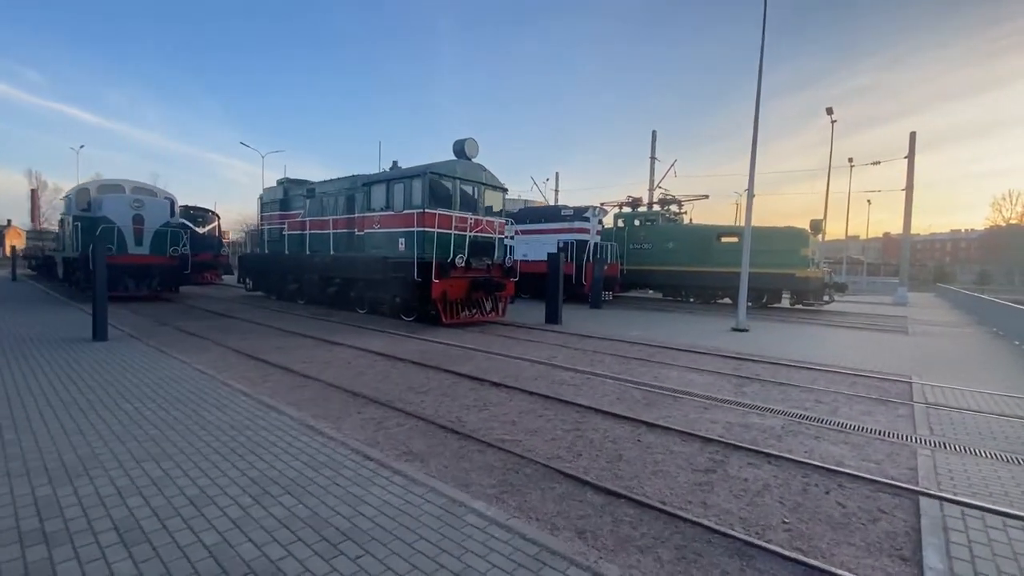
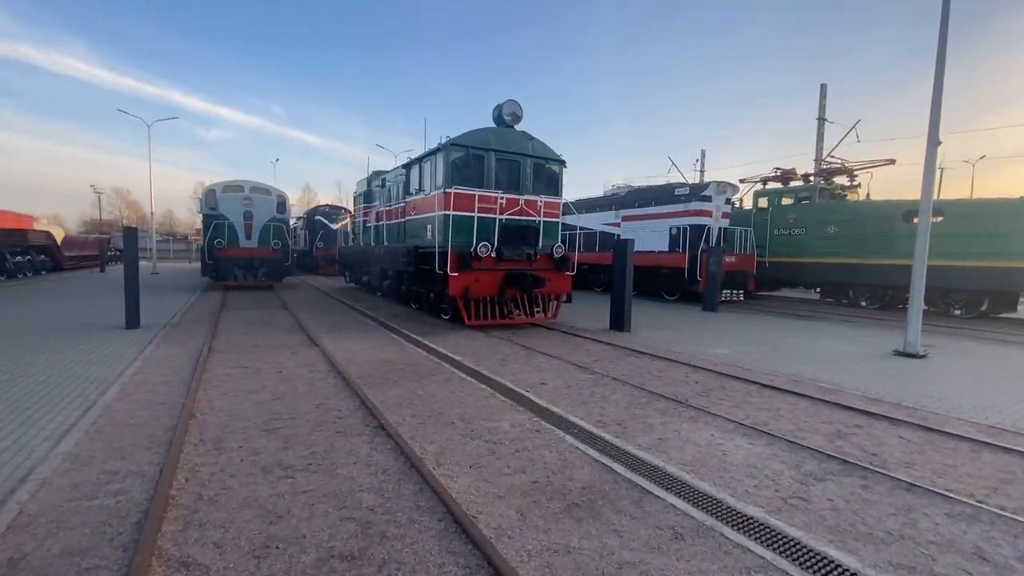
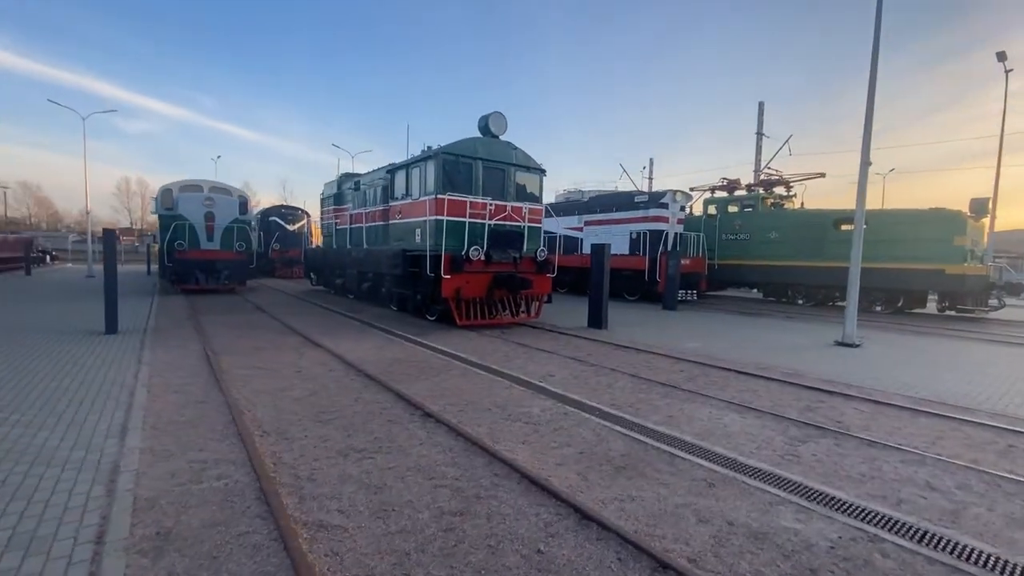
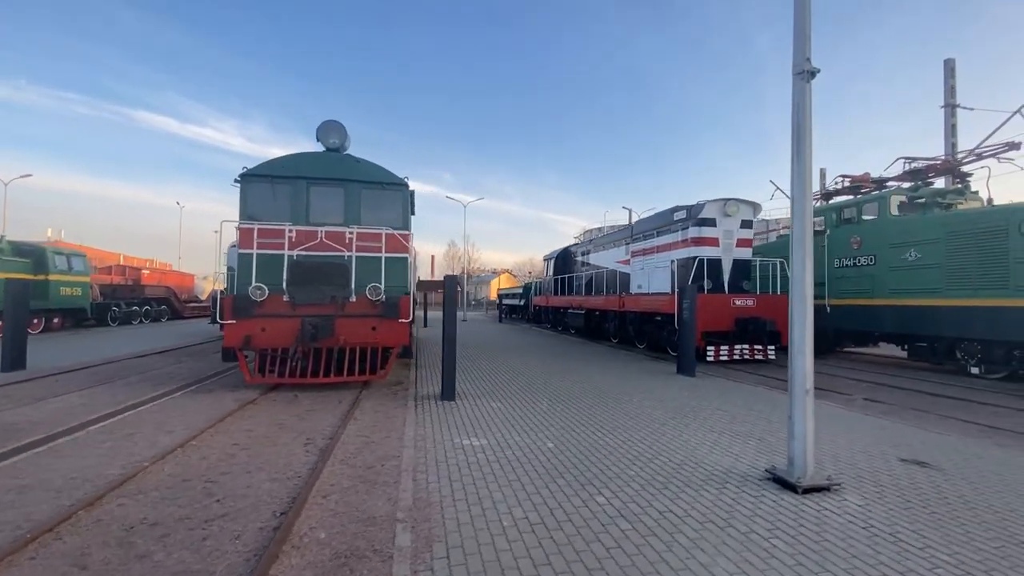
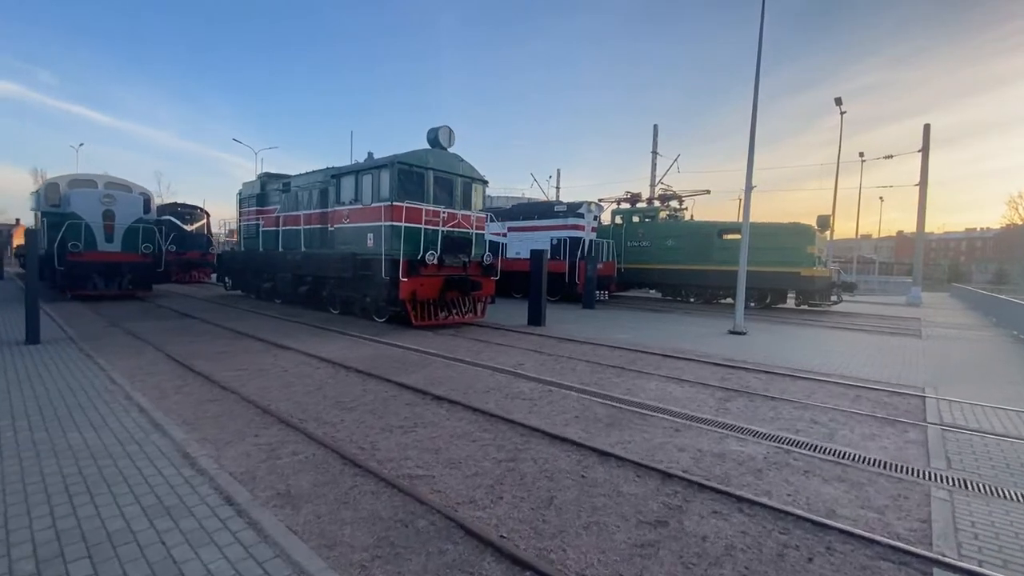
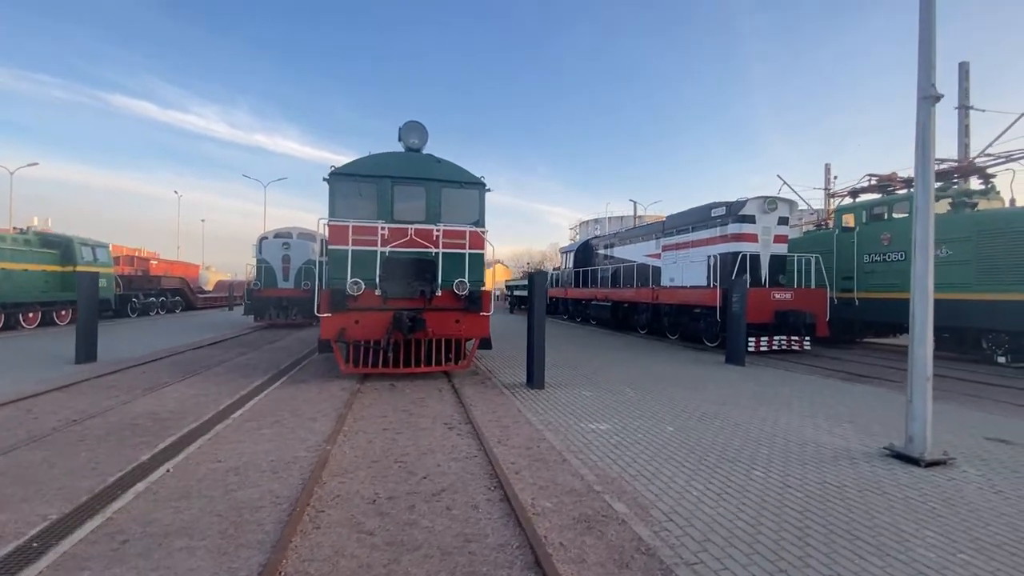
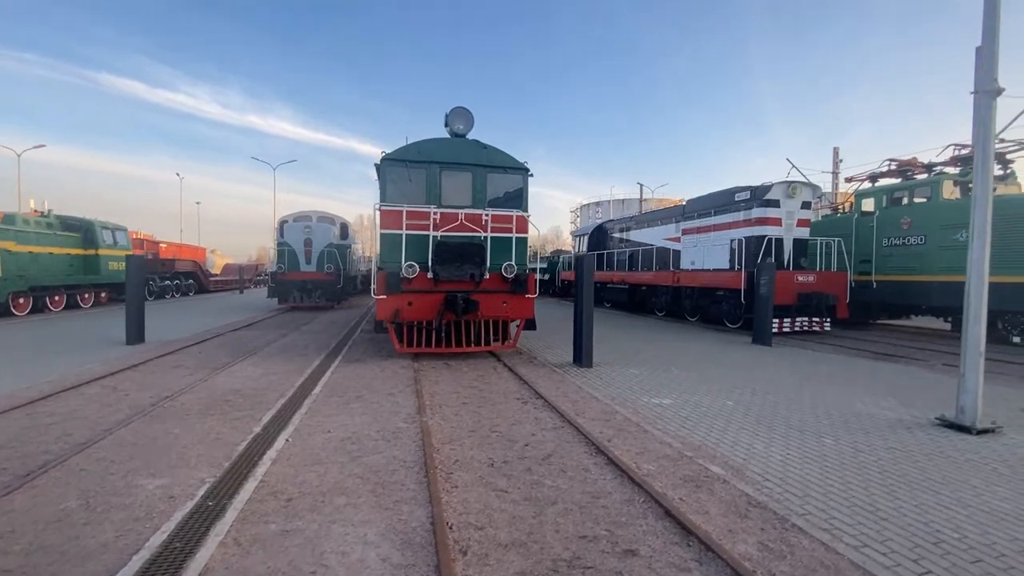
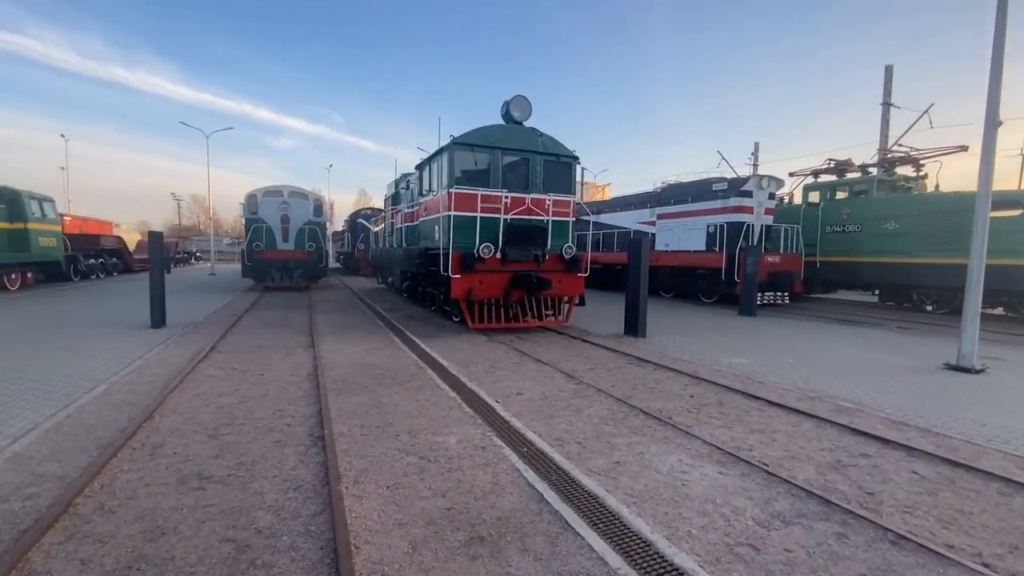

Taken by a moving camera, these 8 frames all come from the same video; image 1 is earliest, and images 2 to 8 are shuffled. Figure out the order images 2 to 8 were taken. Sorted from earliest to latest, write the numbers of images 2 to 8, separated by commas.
5, 3, 2, 8, 7, 6, 4
